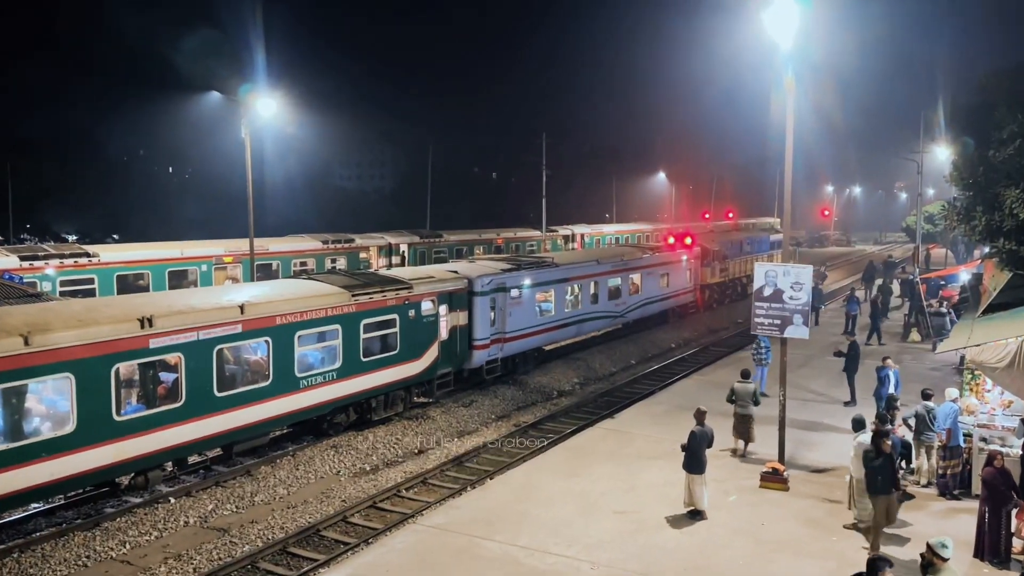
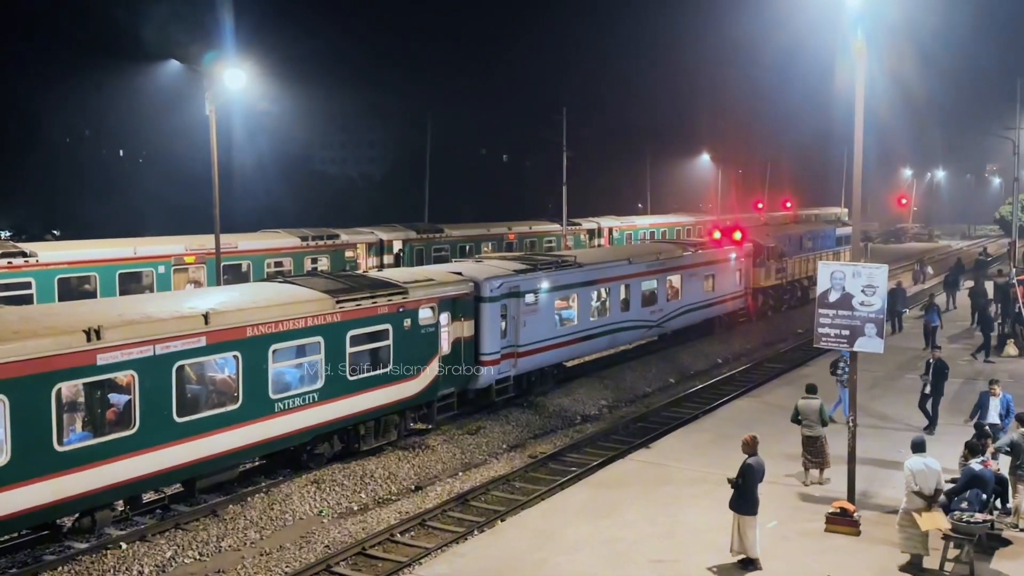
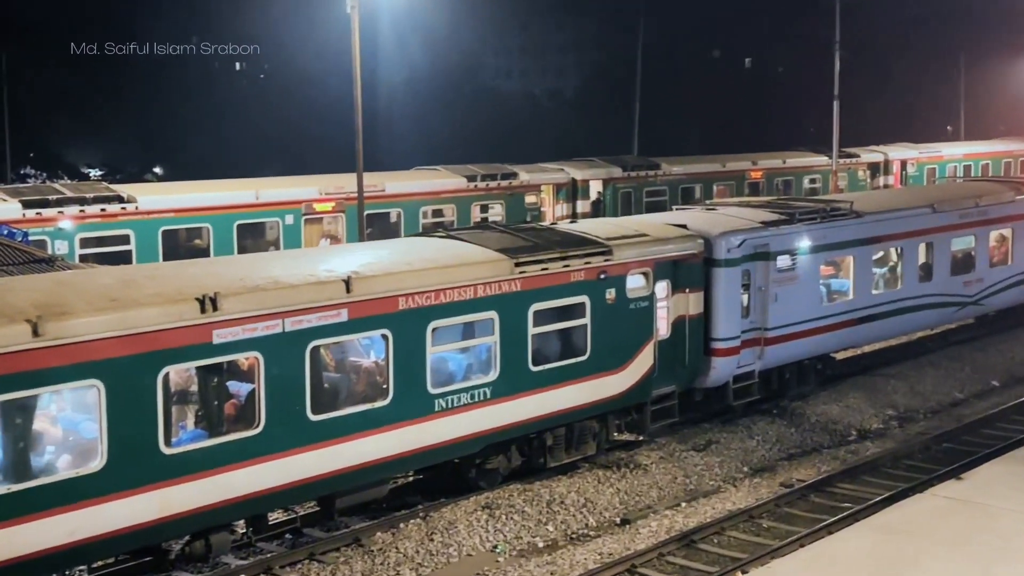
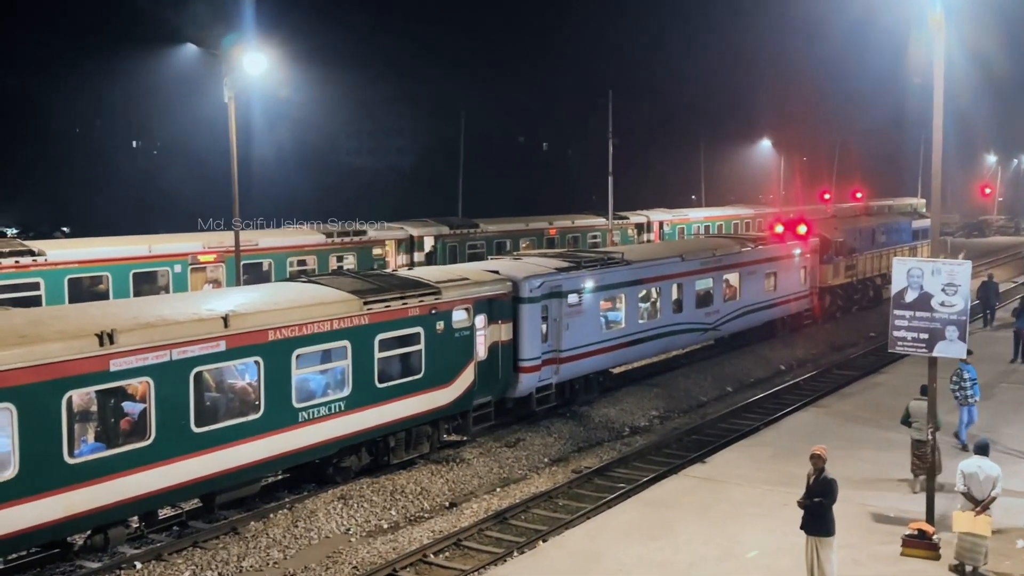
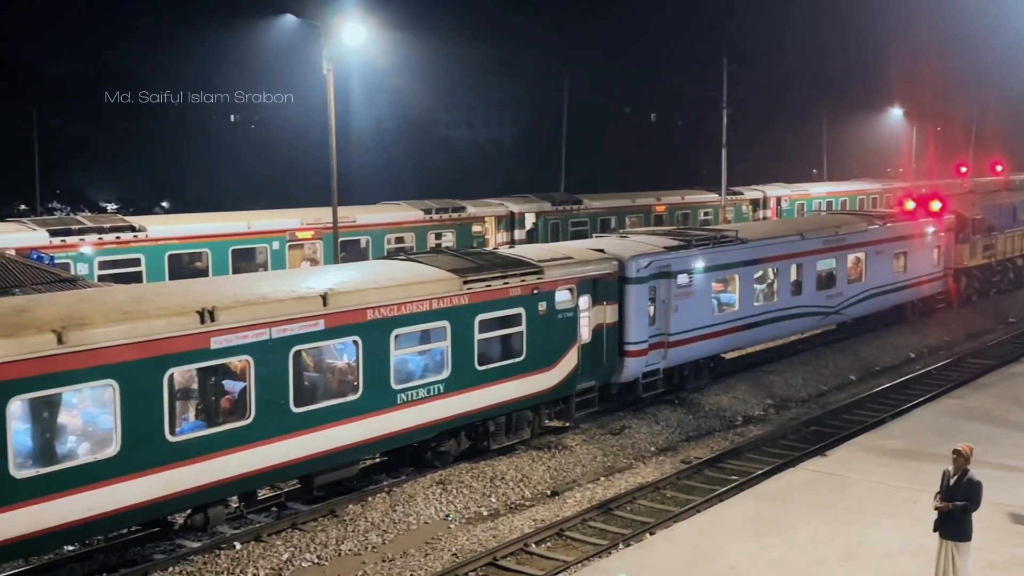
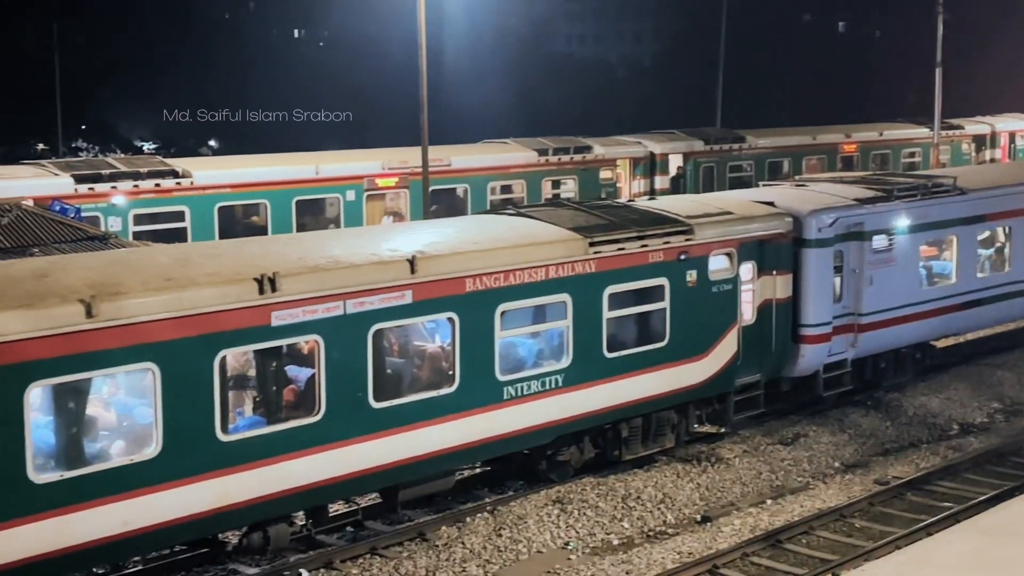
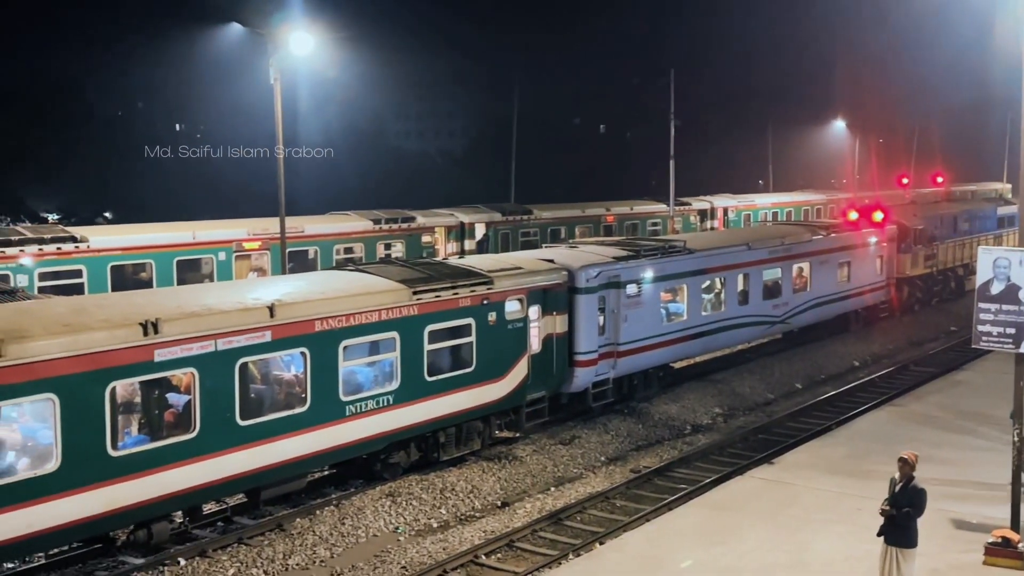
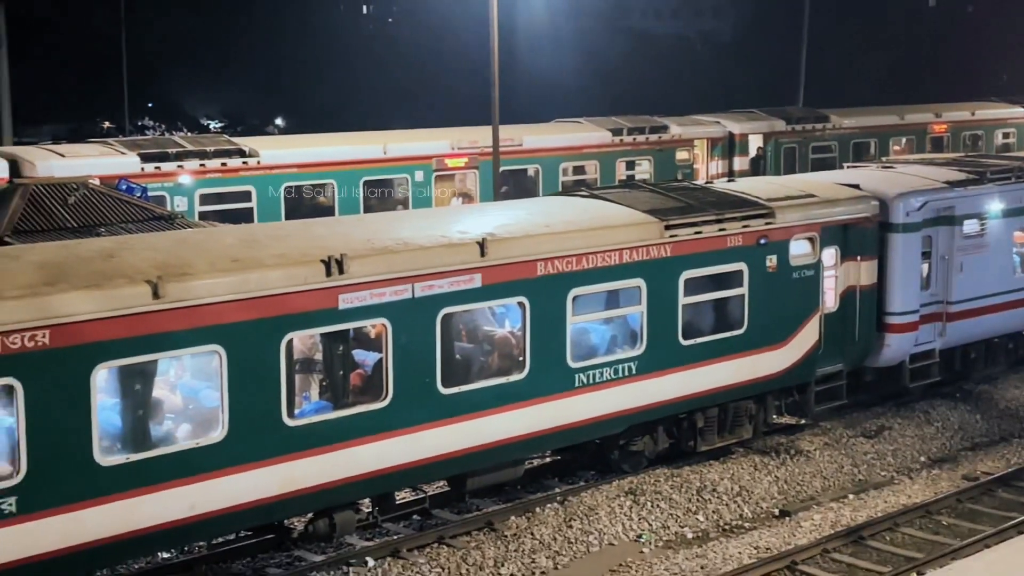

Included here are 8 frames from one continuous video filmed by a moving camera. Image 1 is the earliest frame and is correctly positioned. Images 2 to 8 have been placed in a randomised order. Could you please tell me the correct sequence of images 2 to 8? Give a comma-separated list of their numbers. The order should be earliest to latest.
2, 4, 7, 5, 3, 6, 8
